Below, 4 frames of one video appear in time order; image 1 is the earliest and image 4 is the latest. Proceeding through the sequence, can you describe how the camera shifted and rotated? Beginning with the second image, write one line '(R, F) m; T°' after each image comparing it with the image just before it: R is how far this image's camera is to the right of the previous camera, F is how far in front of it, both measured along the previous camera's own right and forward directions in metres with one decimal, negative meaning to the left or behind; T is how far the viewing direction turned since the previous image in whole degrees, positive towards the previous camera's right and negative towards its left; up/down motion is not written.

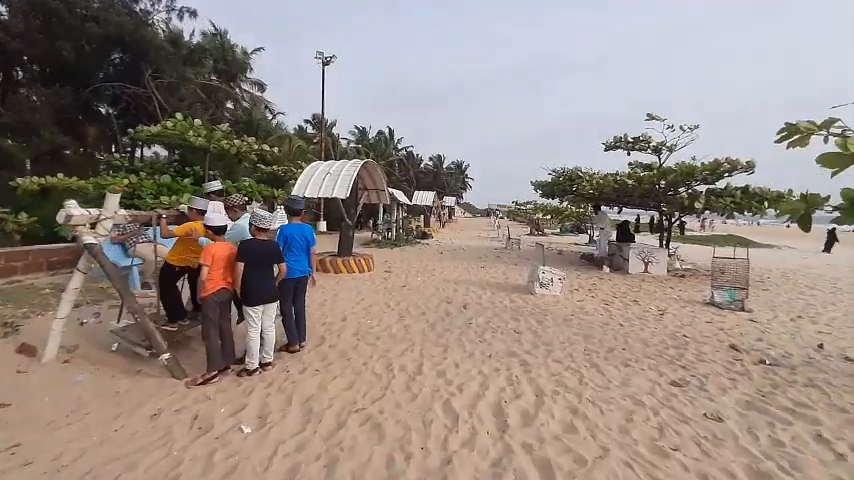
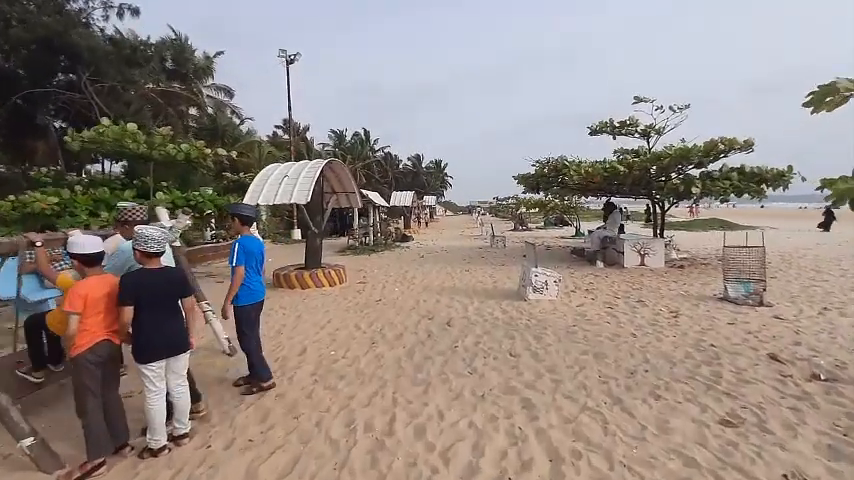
(+0.2, +1.2) m; +2°
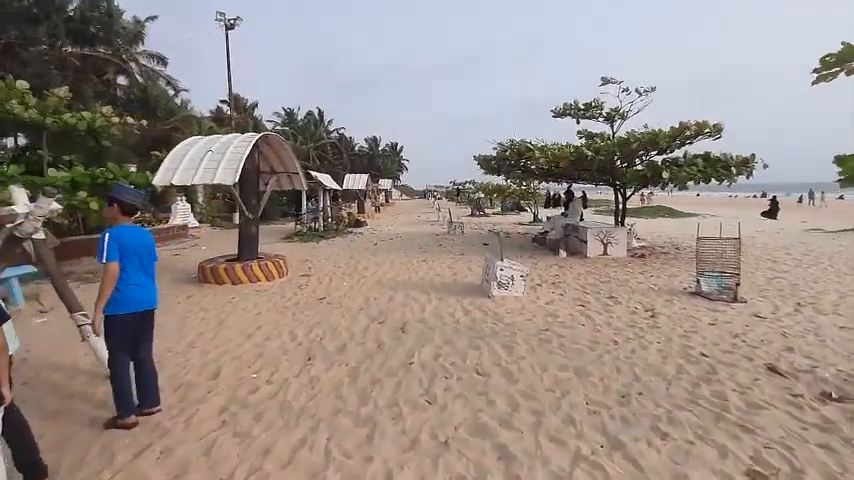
(+0.1, +1.1) m; +6°
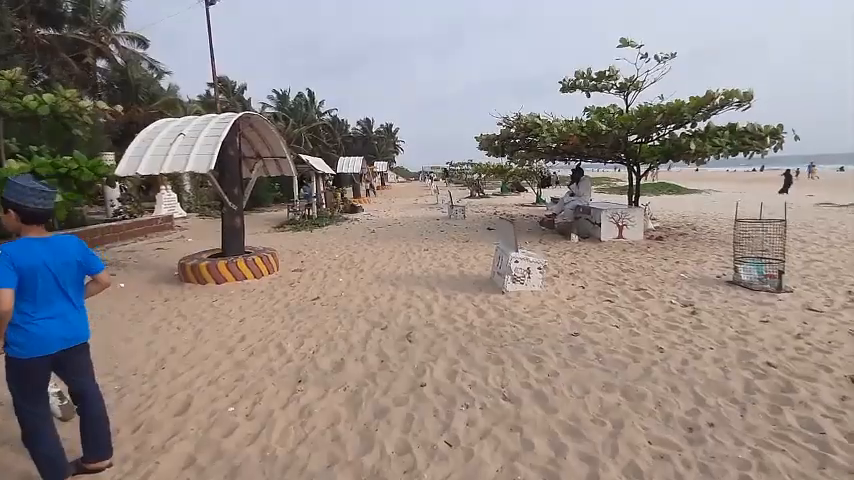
(-0.1, +0.9) m; 0°
